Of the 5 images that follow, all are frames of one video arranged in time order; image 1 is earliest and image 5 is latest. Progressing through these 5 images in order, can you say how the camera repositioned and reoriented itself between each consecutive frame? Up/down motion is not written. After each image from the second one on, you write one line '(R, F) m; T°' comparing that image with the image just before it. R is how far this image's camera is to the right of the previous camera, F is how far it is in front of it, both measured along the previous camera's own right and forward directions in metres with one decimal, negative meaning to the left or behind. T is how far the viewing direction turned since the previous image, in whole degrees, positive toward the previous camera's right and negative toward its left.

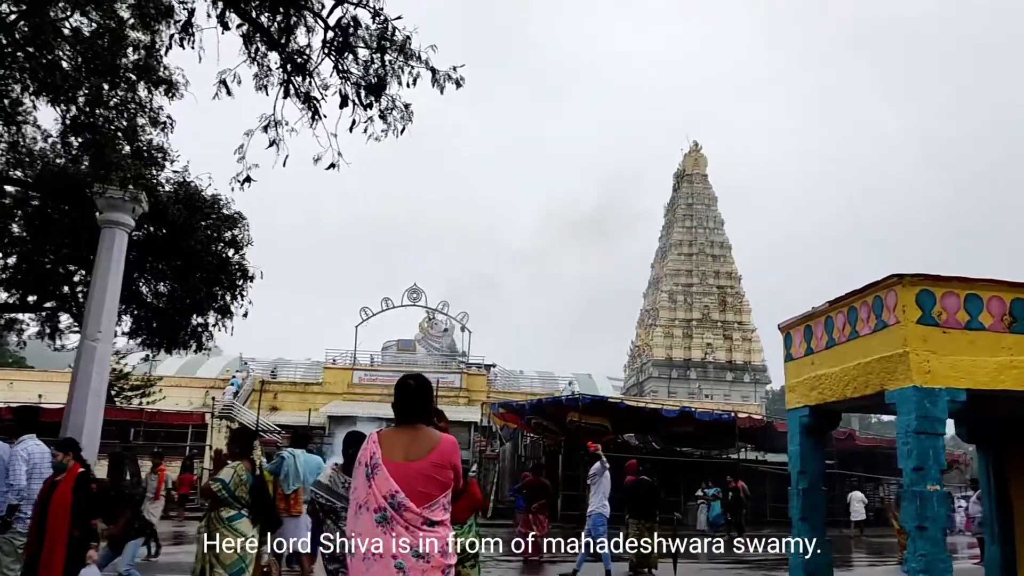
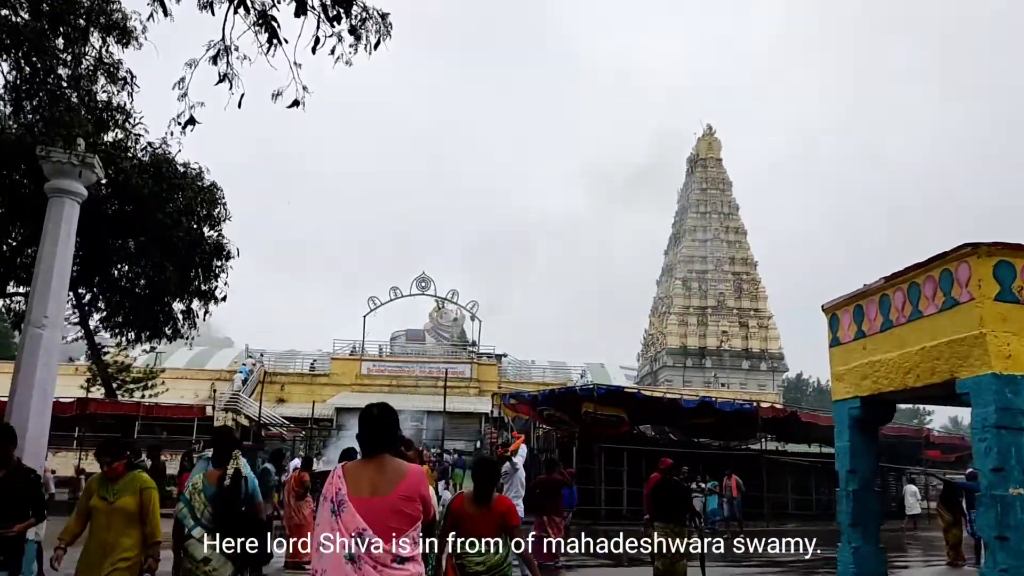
(0.0, +0.9) m; -1°
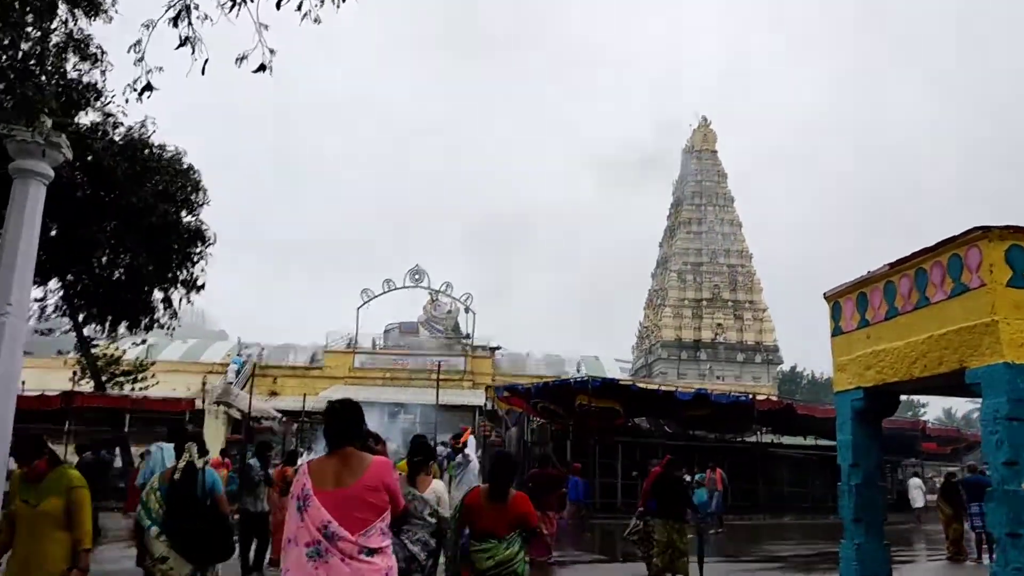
(0.0, +0.3) m; 0°
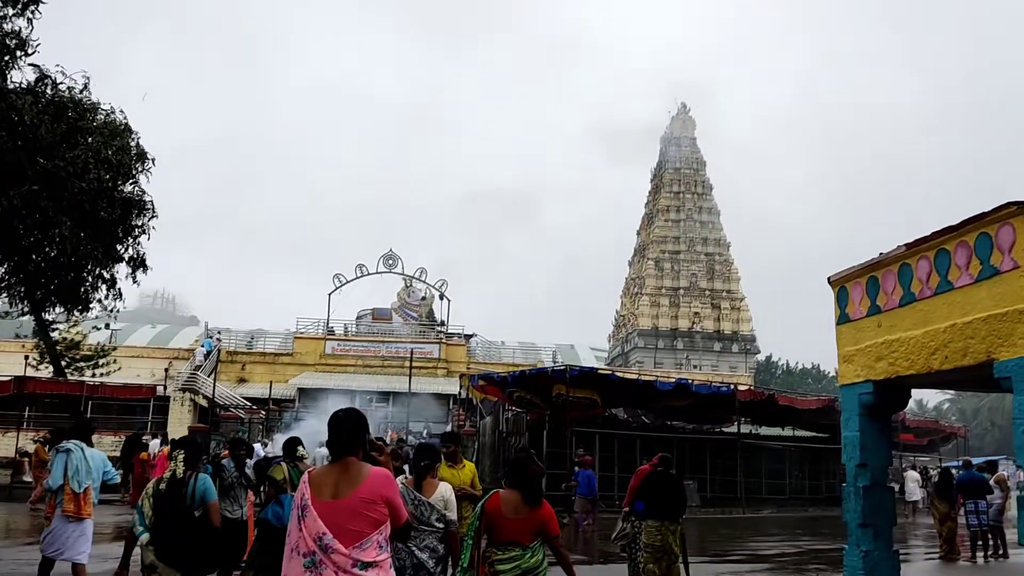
(0.0, +0.7) m; +2°
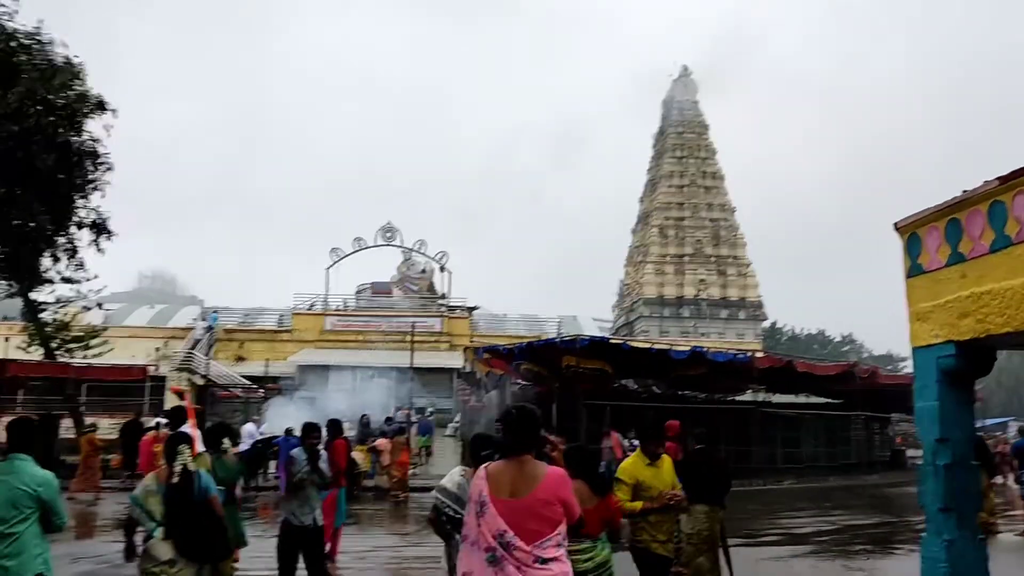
(-0.1, +0.9) m; 0°
